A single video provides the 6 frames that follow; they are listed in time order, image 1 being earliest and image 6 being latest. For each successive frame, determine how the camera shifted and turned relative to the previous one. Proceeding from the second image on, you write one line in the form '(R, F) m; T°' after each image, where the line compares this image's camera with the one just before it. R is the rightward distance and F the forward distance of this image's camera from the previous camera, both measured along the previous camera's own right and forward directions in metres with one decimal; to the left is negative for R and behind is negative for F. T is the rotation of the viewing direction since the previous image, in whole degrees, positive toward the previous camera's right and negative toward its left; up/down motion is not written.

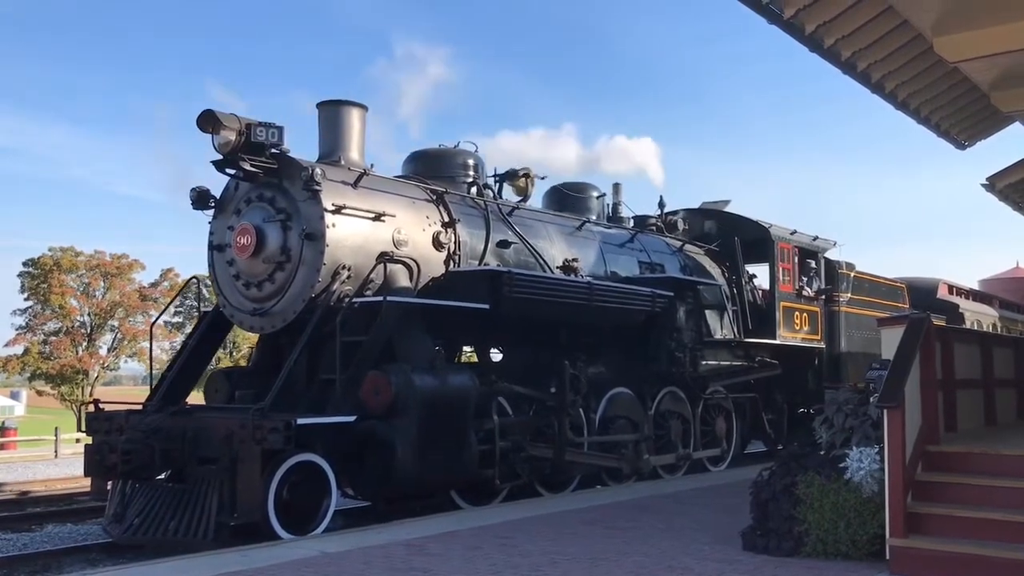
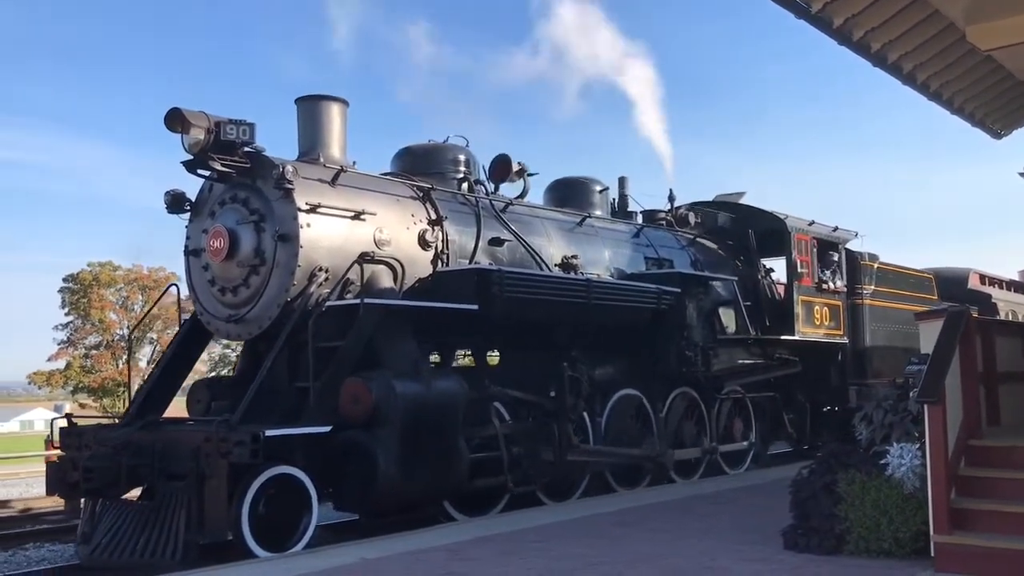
(+0.4, +0.5) m; -2°
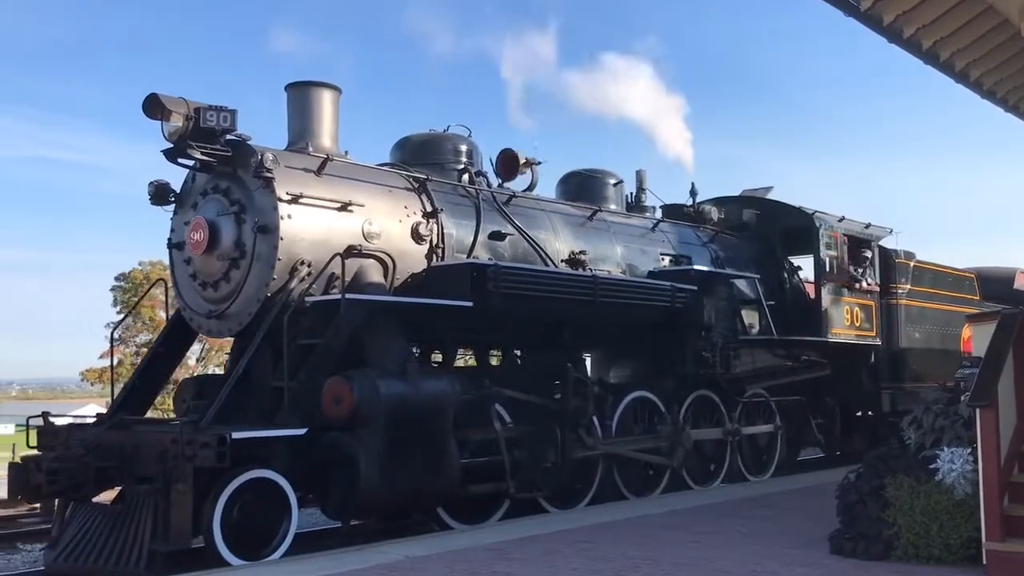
(+0.4, +0.5) m; -3°
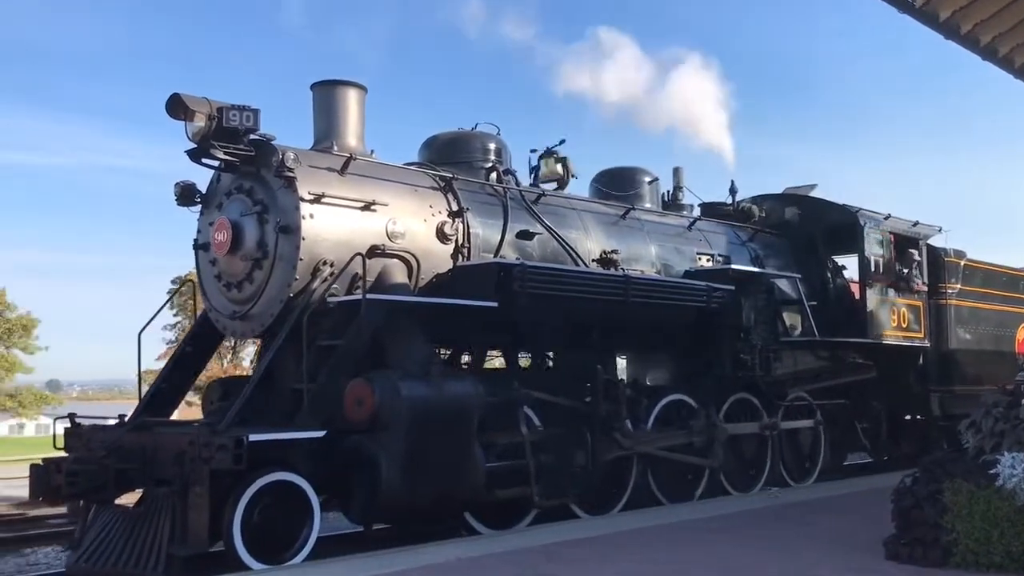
(+0.2, +0.2) m; -3°
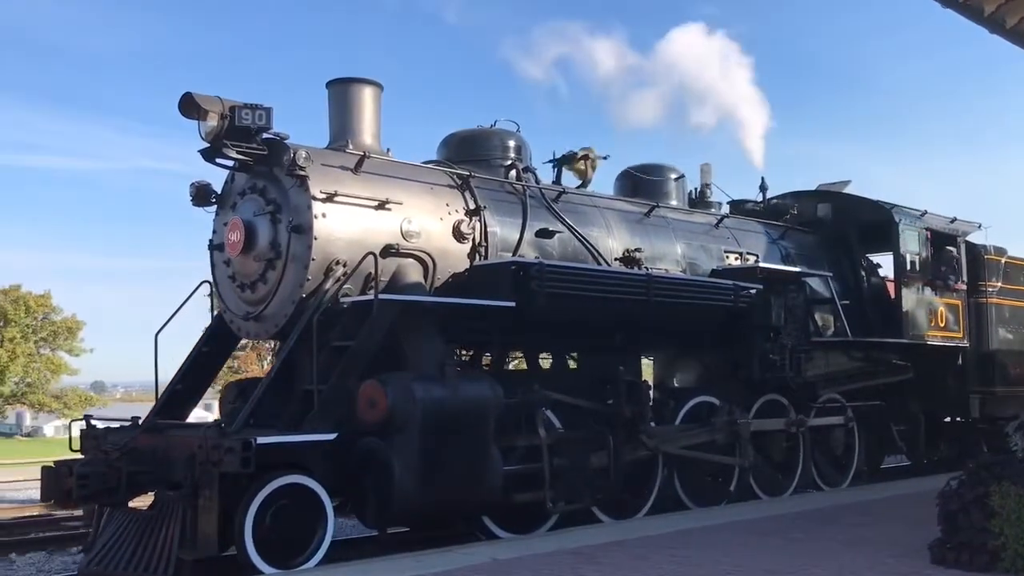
(+0.2, +0.2) m; -2°
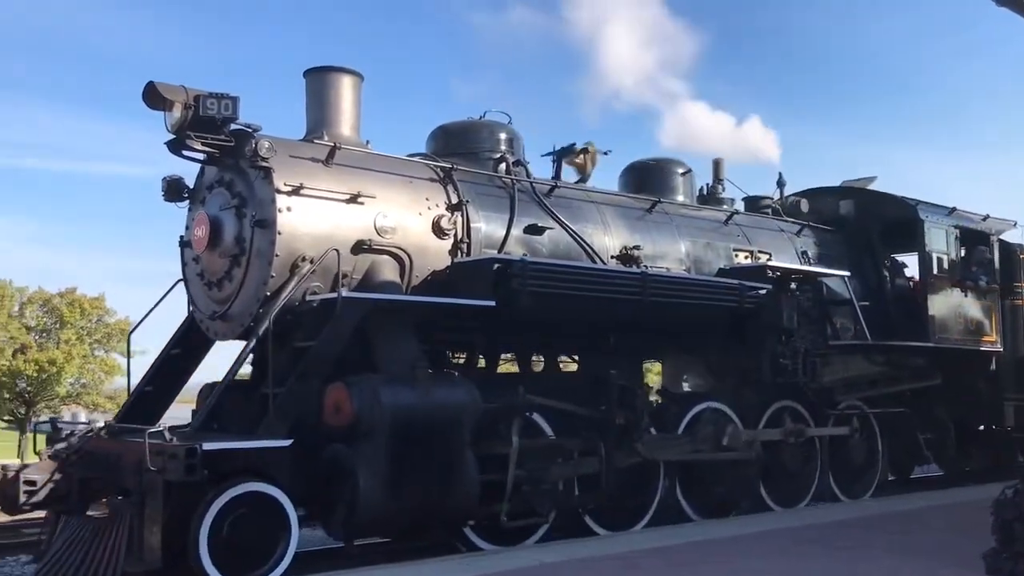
(+0.5, +0.5) m; -3°
